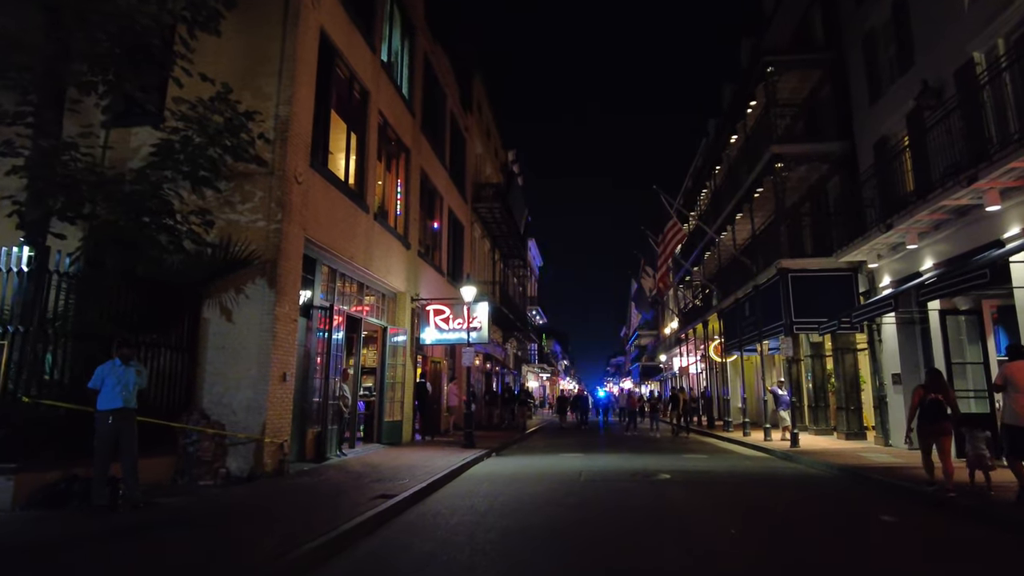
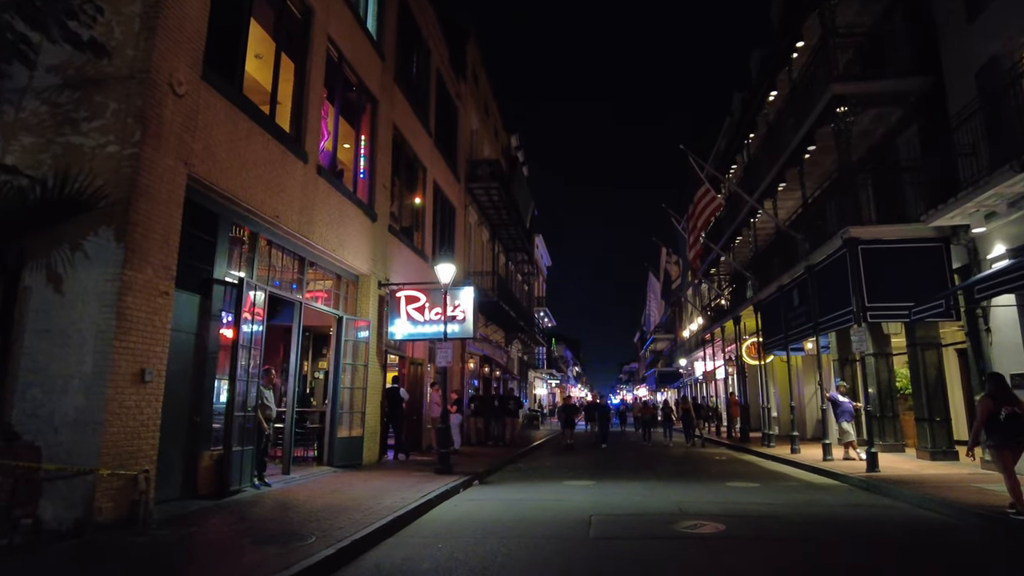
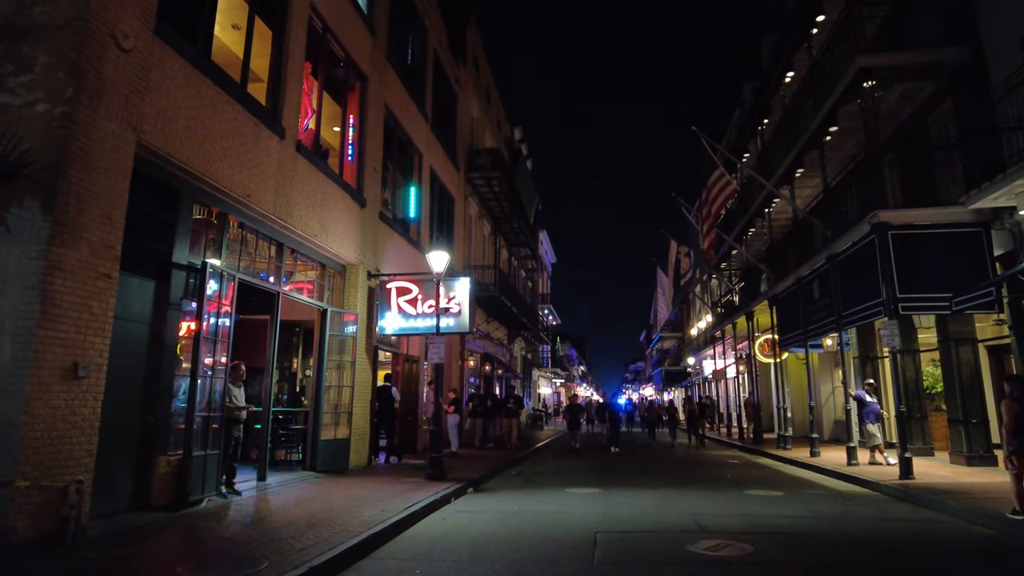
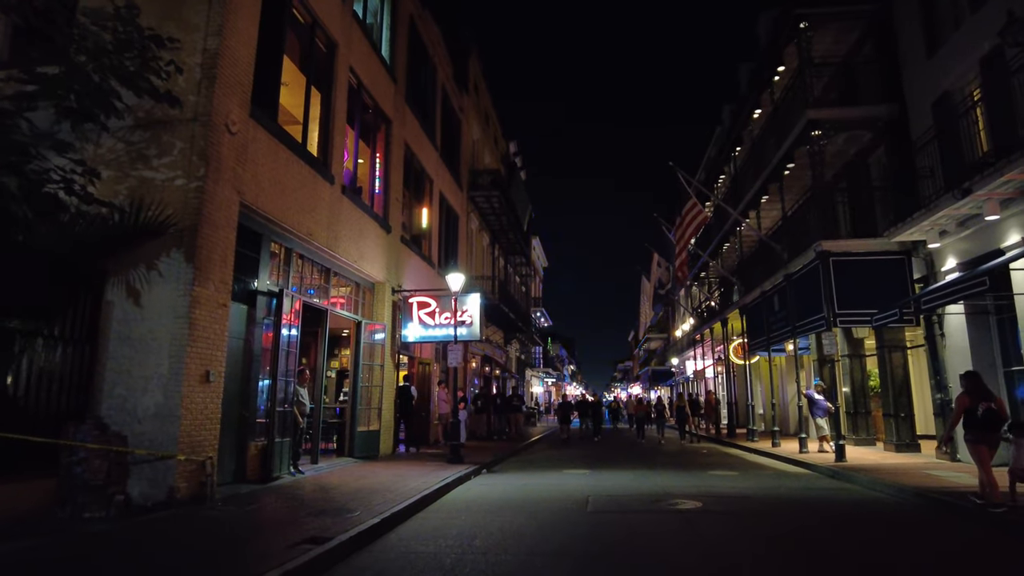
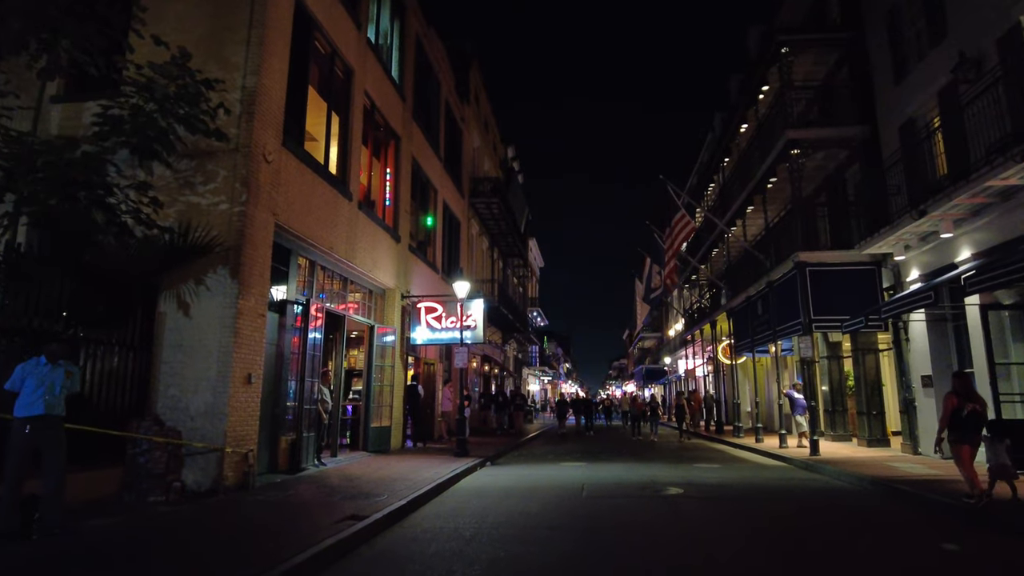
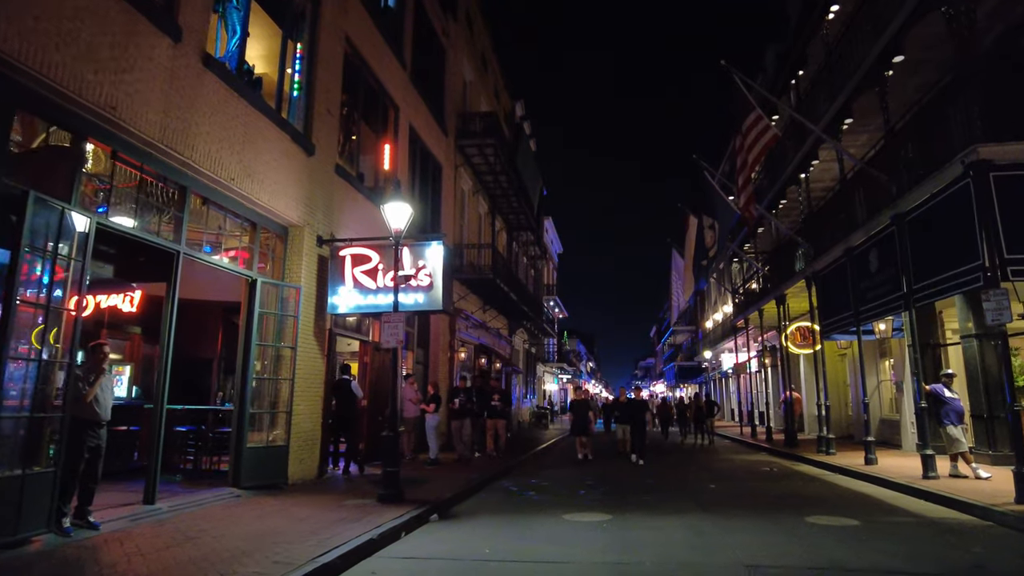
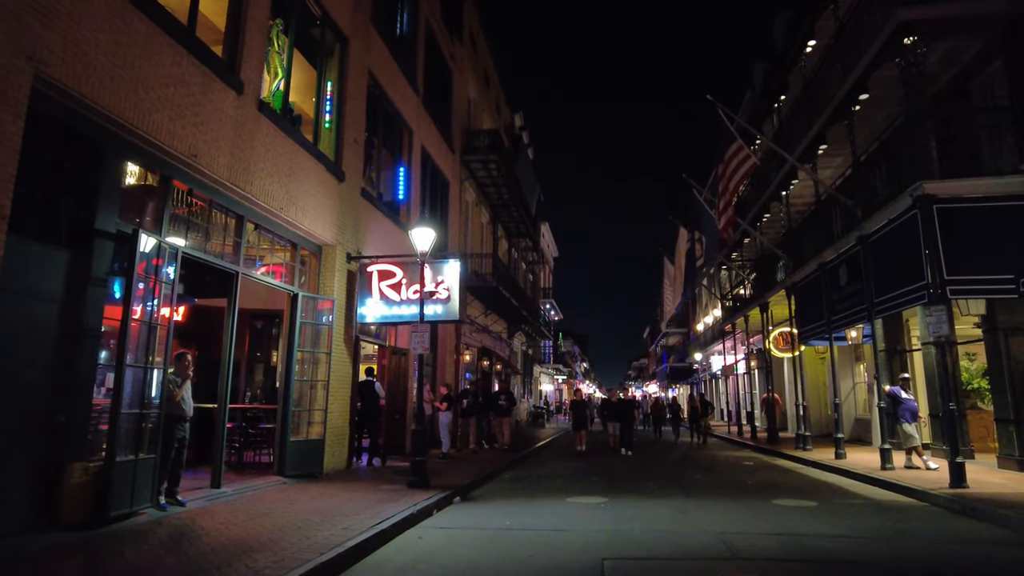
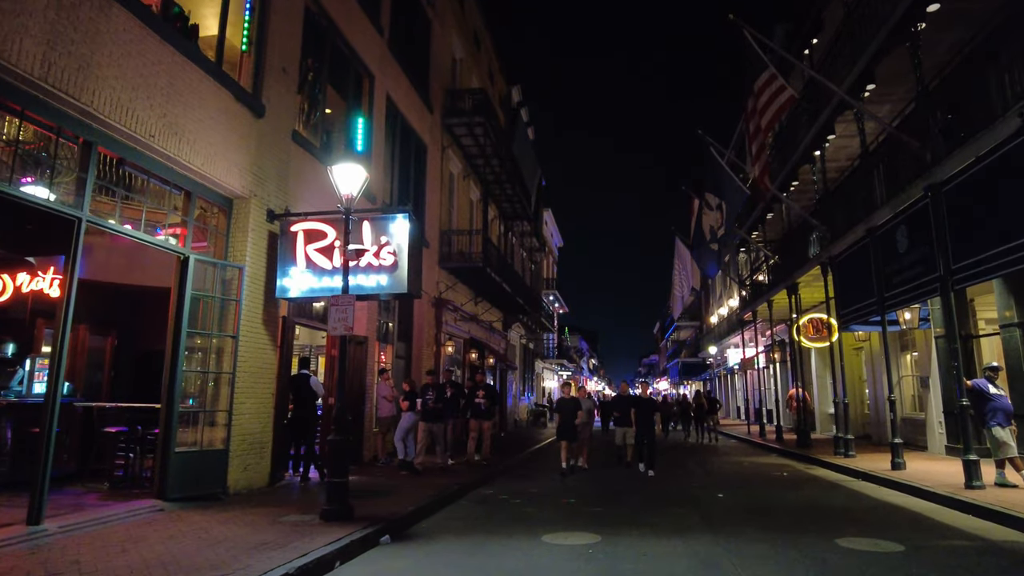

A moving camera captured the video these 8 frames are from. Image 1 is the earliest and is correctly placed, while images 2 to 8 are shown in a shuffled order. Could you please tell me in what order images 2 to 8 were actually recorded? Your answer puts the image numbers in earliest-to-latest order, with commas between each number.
5, 4, 2, 3, 7, 6, 8
